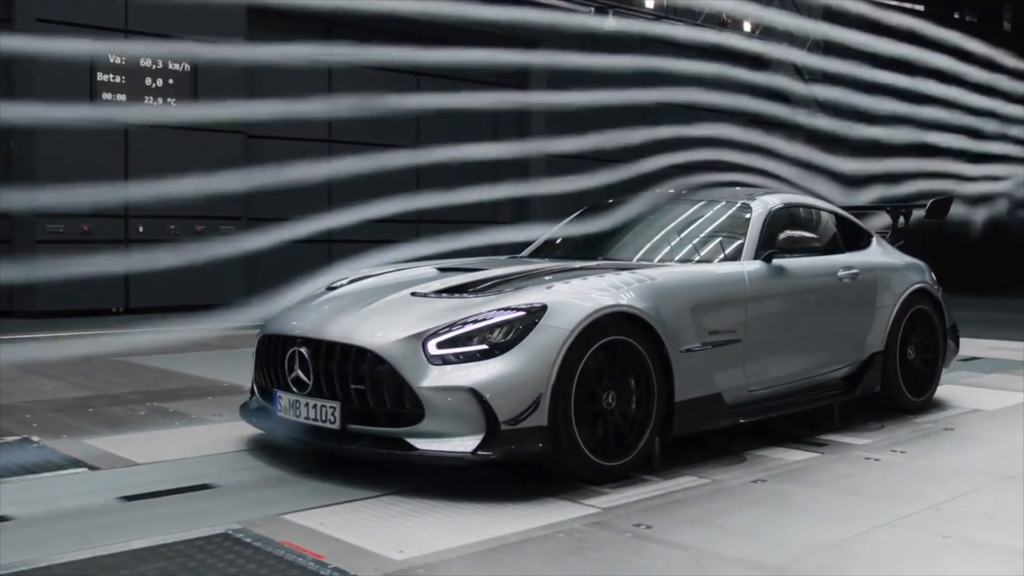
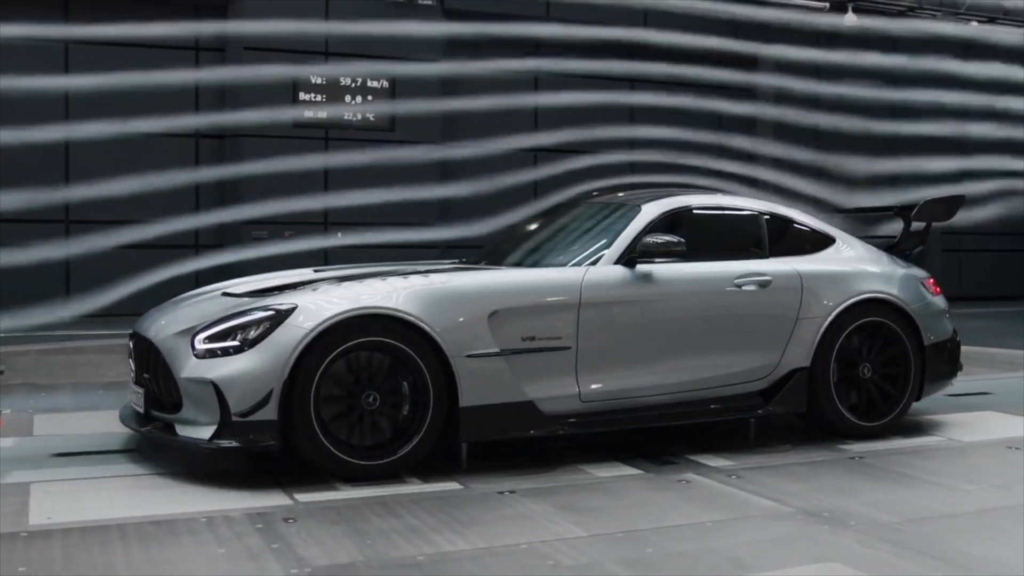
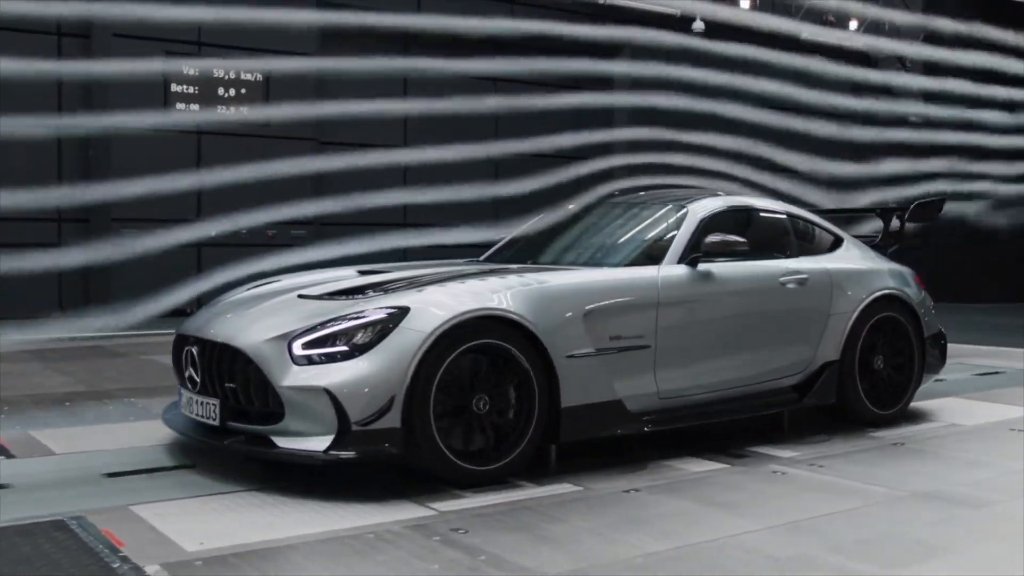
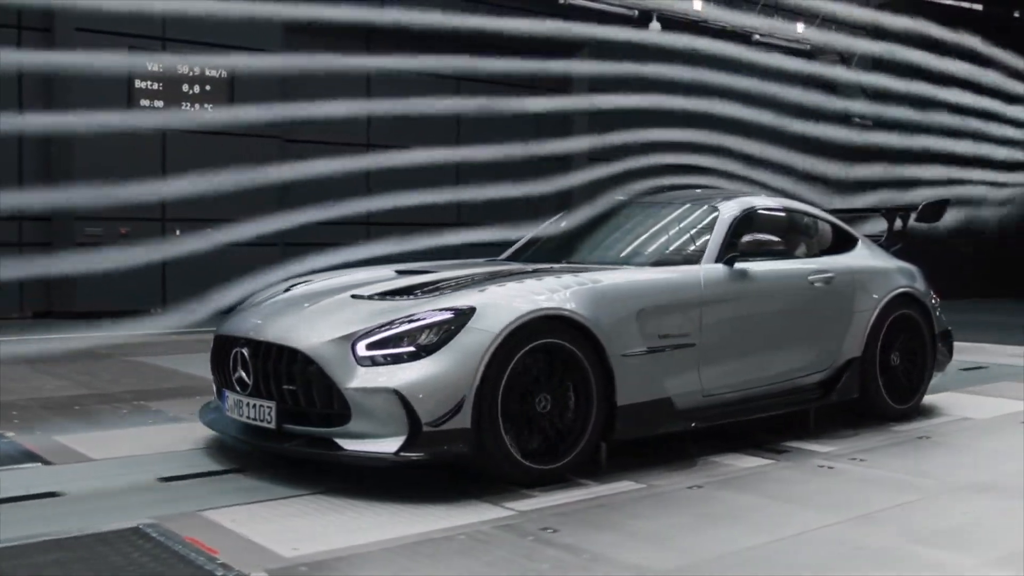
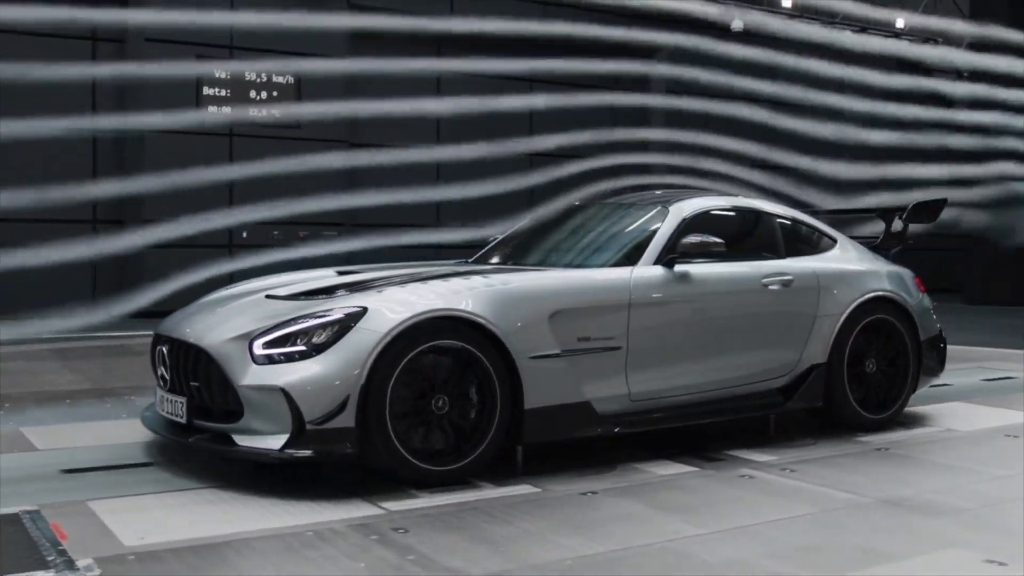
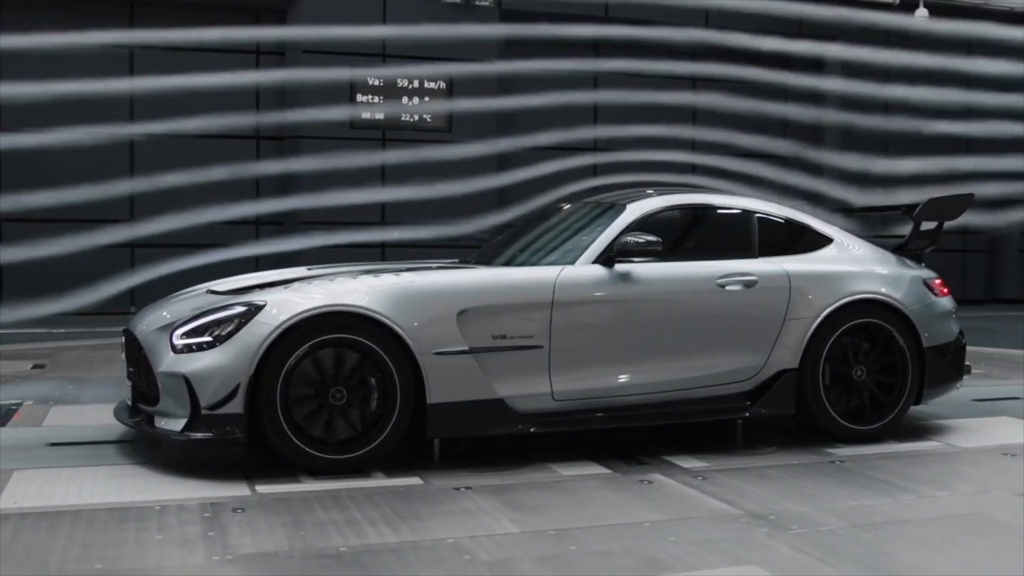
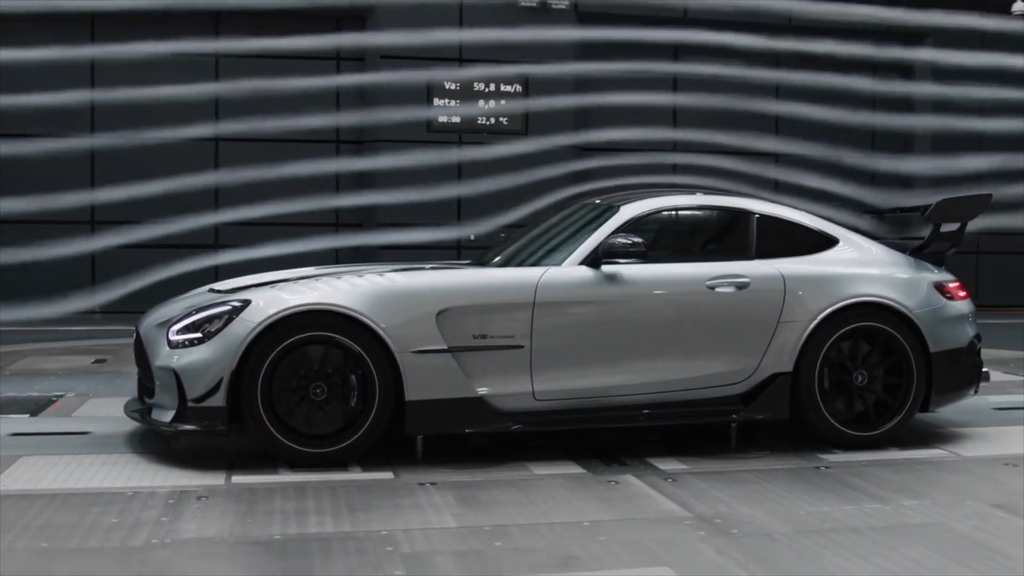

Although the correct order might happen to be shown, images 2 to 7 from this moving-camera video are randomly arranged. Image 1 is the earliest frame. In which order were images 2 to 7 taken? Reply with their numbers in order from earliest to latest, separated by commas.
4, 3, 5, 2, 6, 7
